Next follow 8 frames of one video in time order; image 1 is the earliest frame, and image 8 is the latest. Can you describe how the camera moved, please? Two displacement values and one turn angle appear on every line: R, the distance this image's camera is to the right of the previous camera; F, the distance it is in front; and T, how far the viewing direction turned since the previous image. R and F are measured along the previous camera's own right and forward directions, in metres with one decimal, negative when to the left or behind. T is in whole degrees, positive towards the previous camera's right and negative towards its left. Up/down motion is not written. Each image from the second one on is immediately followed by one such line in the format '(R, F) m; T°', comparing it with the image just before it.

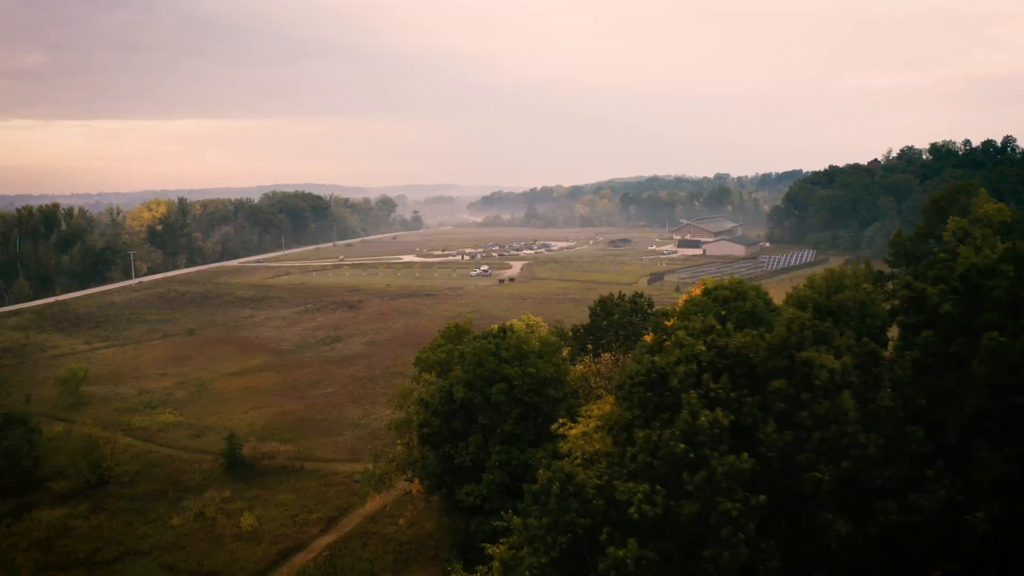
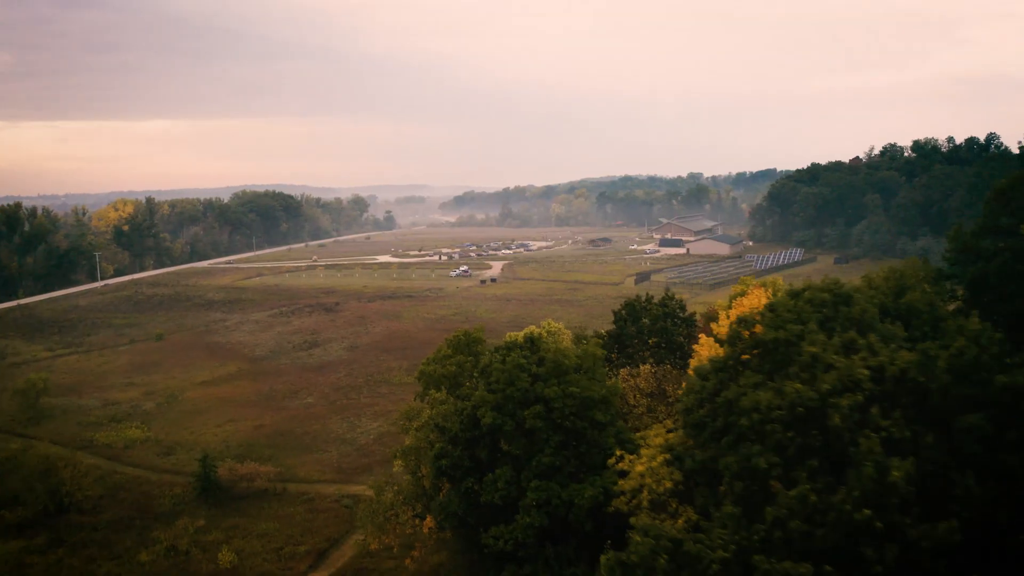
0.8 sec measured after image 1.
(-0.7, +1.4) m; +2°
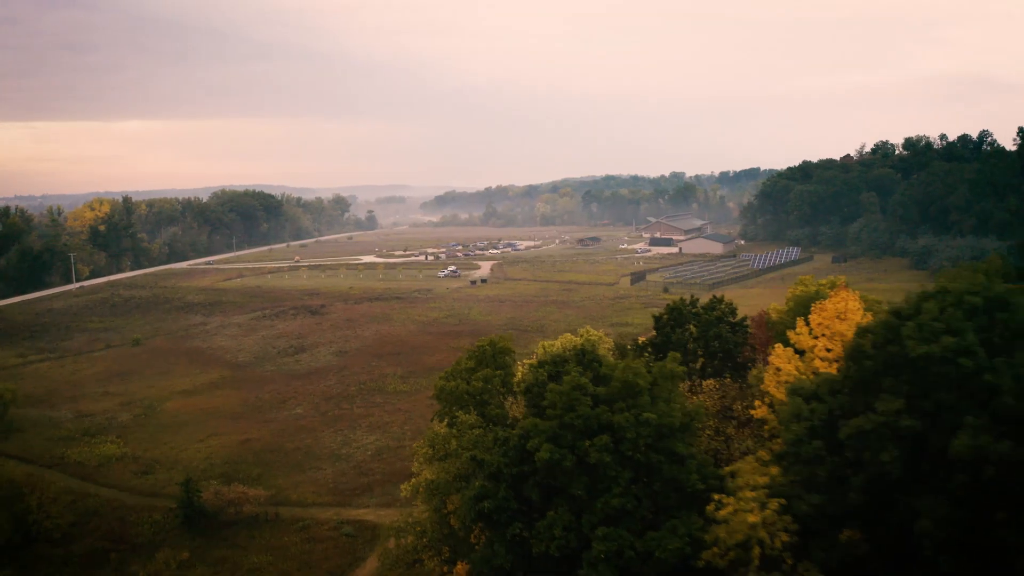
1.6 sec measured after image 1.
(-0.7, +1.3) m; +2°
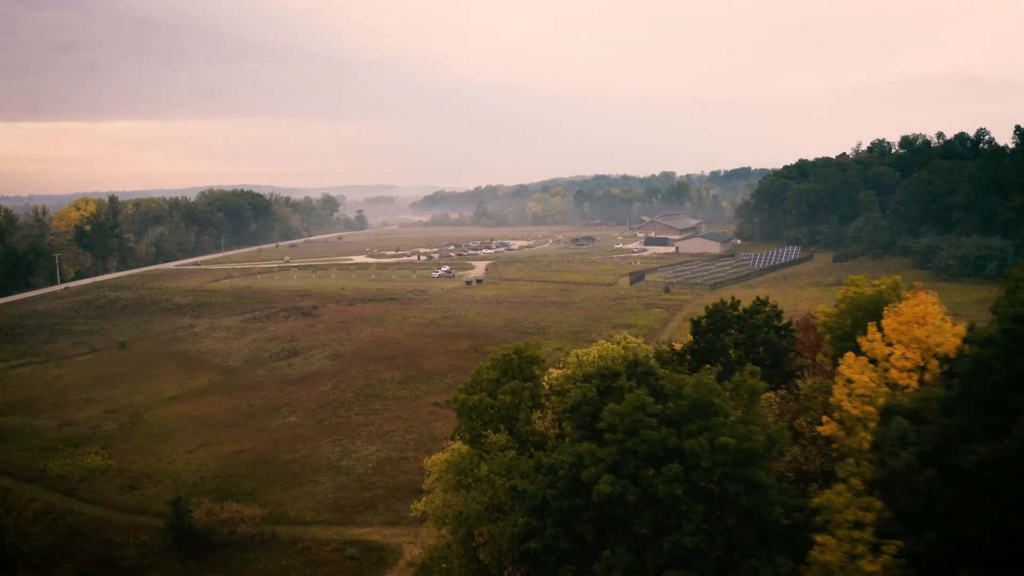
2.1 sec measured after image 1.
(-0.5, +0.9) m; +1°
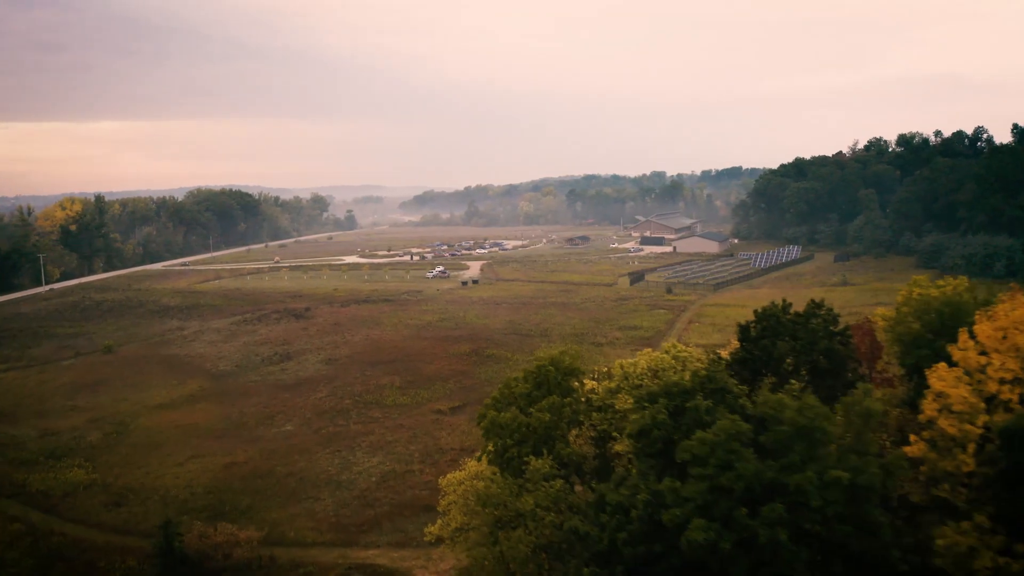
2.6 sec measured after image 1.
(-0.5, +0.9) m; +1°
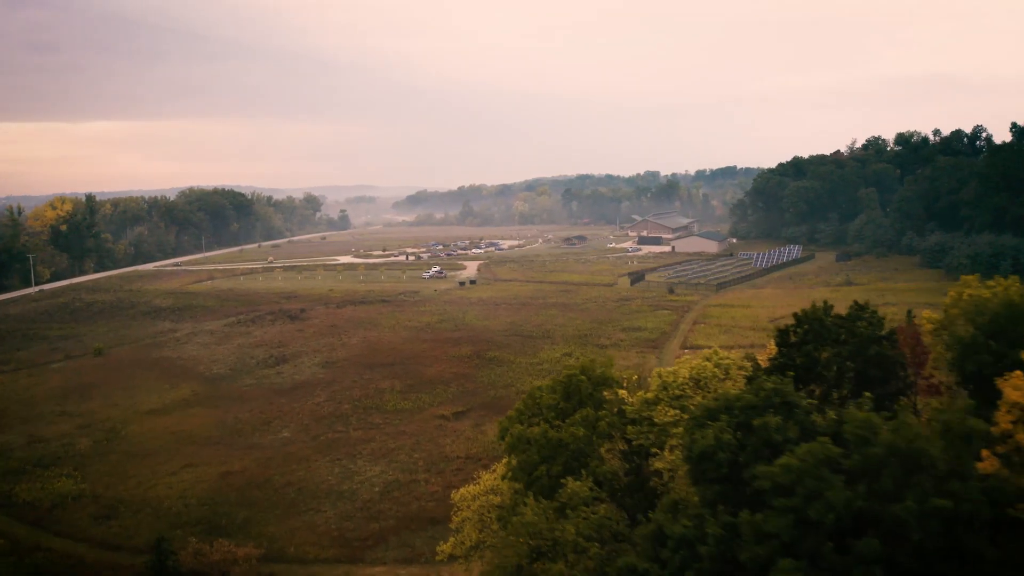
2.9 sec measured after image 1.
(-0.3, +0.6) m; +1°
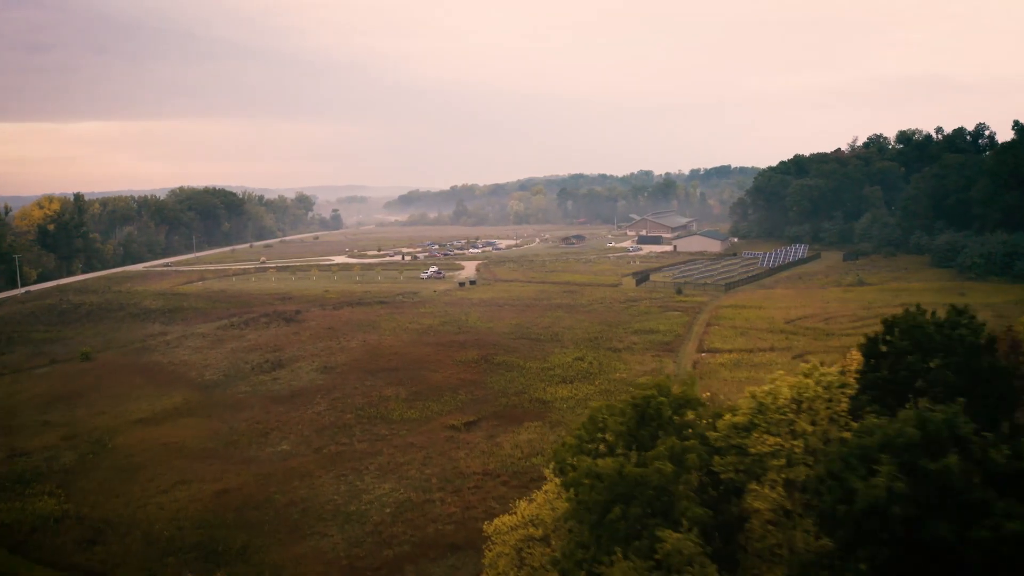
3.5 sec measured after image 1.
(-0.6, +1.1) m; +1°
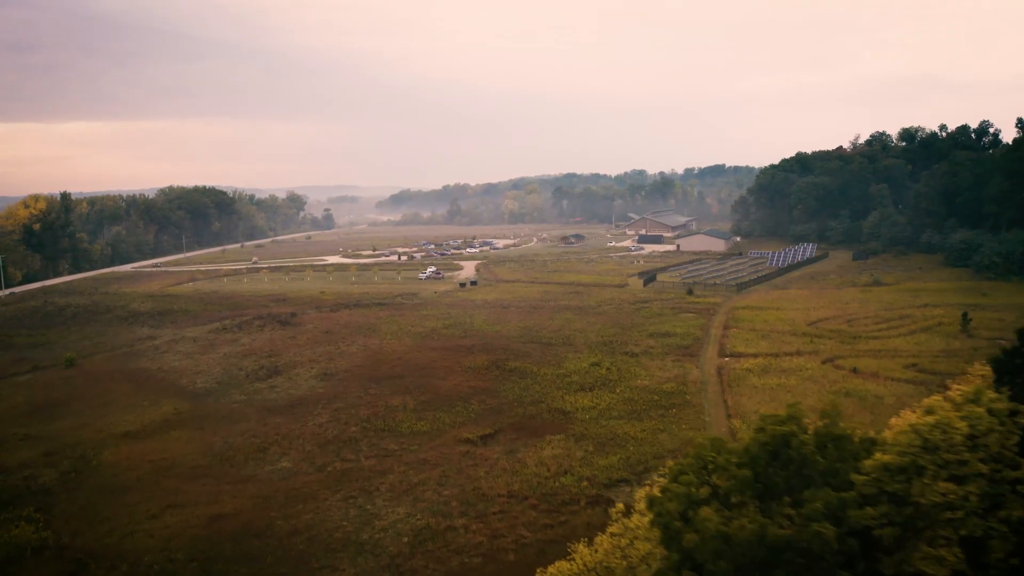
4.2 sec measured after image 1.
(-0.7, +1.3) m; +1°
